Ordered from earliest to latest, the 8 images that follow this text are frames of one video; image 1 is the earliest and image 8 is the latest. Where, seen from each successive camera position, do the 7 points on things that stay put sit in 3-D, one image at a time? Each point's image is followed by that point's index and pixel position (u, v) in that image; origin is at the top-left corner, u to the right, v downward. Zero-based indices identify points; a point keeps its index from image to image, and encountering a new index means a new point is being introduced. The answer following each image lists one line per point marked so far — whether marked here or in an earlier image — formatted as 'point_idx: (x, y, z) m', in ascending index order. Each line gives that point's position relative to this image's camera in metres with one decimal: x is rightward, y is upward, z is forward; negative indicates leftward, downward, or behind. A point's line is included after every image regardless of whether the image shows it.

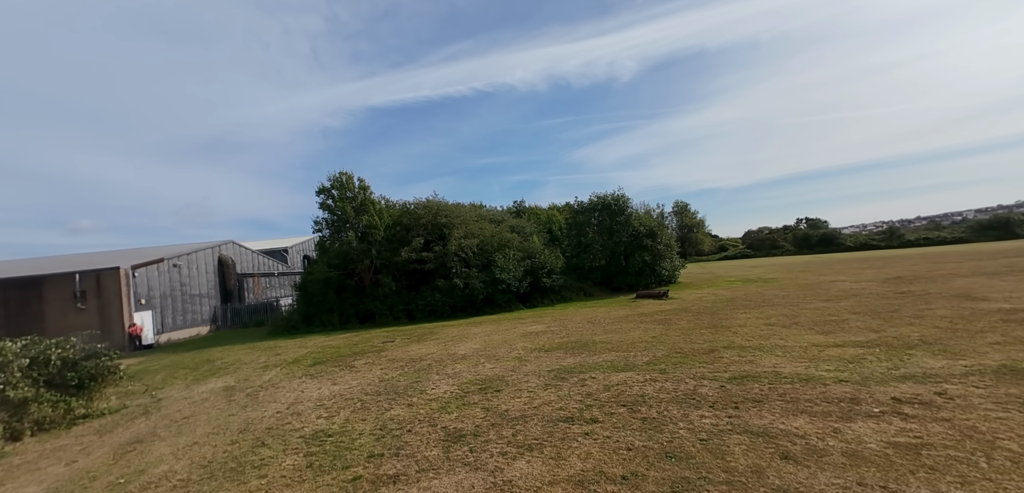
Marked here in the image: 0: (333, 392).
0: (-3.9, -3.2, +9.2) m
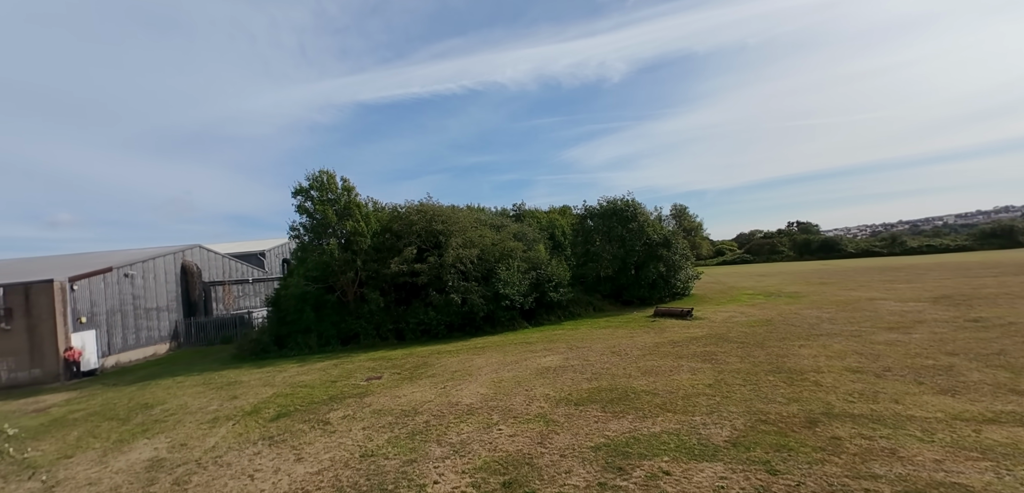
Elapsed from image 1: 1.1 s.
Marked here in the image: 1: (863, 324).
0: (-3.4, -3.7, +6.5) m
1: (+12.3, -2.7, +14.8) m
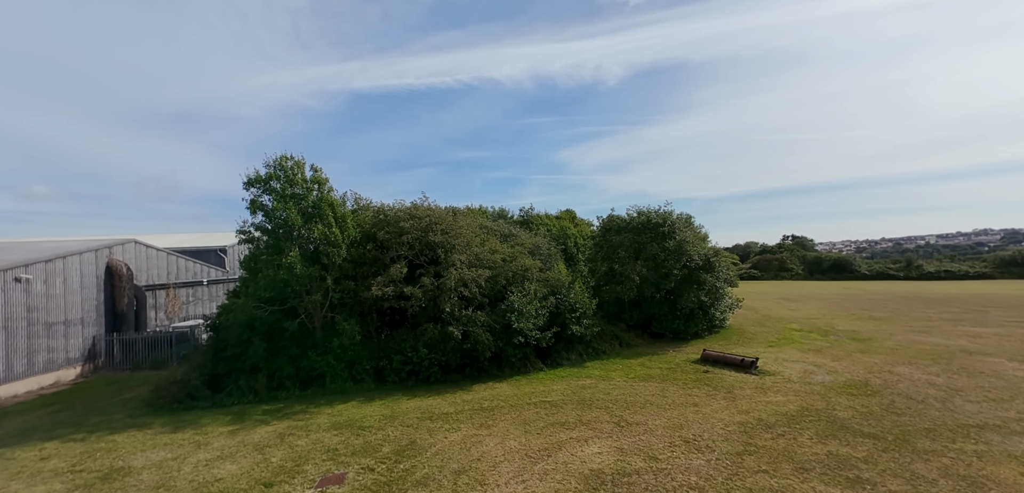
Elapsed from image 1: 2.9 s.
0: (-2.6, -4.3, +2.2) m
1: (+12.9, -4.1, +10.9) m
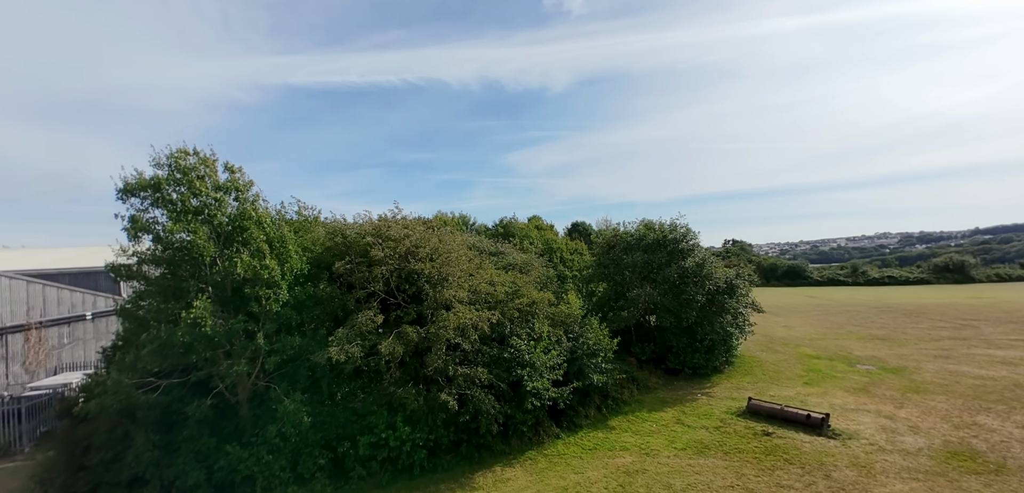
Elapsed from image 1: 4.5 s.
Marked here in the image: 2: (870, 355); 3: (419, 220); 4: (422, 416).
0: (-0.6, -5.1, -1.9) m
1: (+13.7, -4.9, +8.6) m
2: (+16.8, -5.1, +19.7) m
3: (-3.0, +0.8, +13.6) m
4: (-2.2, -4.2, +10.4) m
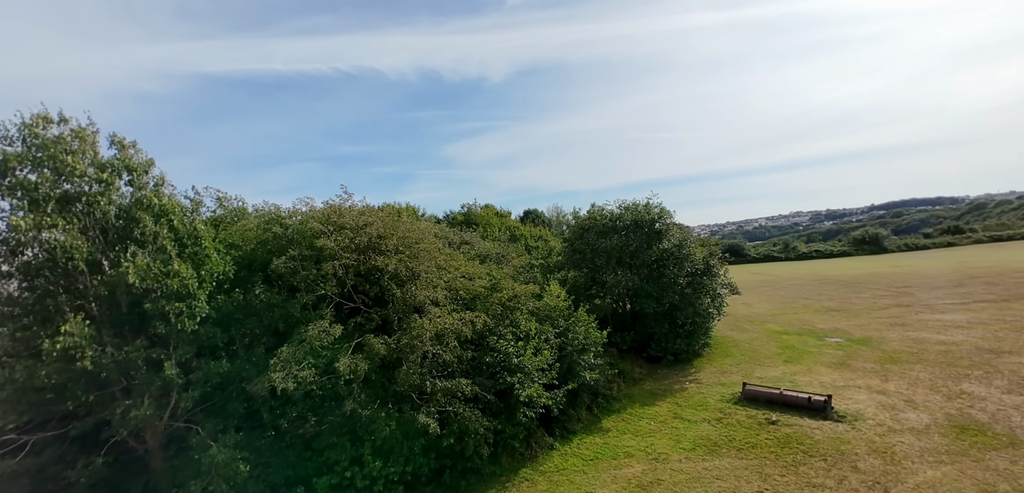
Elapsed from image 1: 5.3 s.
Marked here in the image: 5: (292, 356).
0: (+0.8, -5.0, -3.5) m
1: (+13.7, -4.0, +8.7) m
2: (+15.3, -3.9, +20.1) m
3: (-3.7, +1.1, +11.4) m
4: (-2.3, -4.0, +8.5) m
5: (-4.0, -2.0, +7.6) m
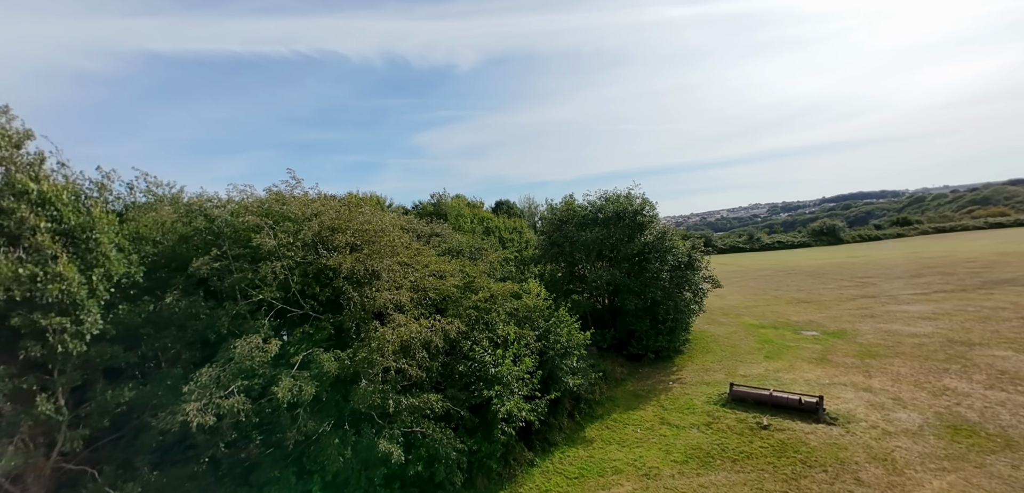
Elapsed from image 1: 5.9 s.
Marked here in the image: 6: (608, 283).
0: (+1.3, -5.2, -4.5) m
1: (+13.2, -3.9, +8.6) m
2: (+14.1, -3.5, +20.1) m
3: (-4.3, +1.2, +9.9) m
4: (-2.7, -3.9, +7.2) m
5: (-4.3, -1.9, +6.1) m
6: (+3.4, -1.3, +15.1) m
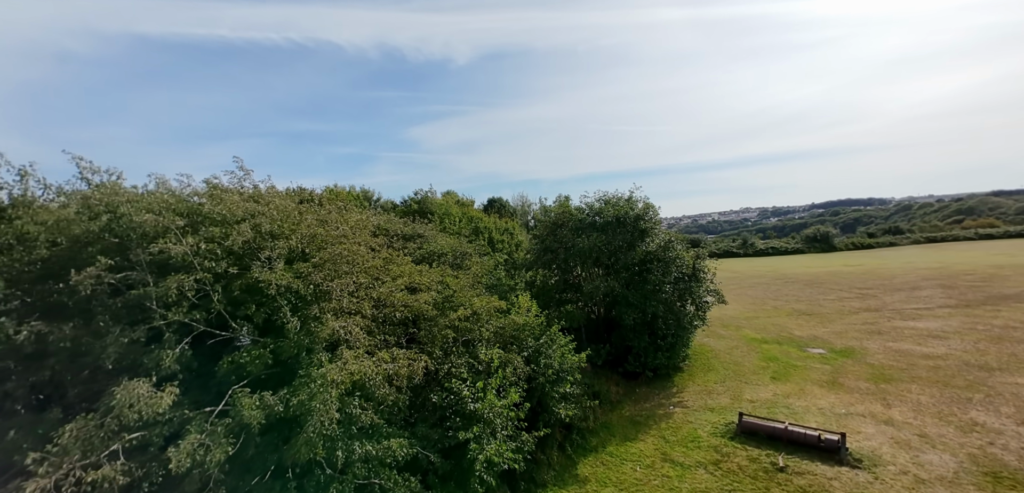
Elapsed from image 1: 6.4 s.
0: (+1.2, -5.6, -5.9) m
1: (+12.9, -4.4, +7.5) m
2: (+13.5, -4.0, +19.0) m
3: (-4.5, +1.1, +8.4) m
4: (-3.0, -4.1, +5.8) m
5: (-4.5, -2.0, +4.6) m
6: (+3.0, -1.6, +13.7) m
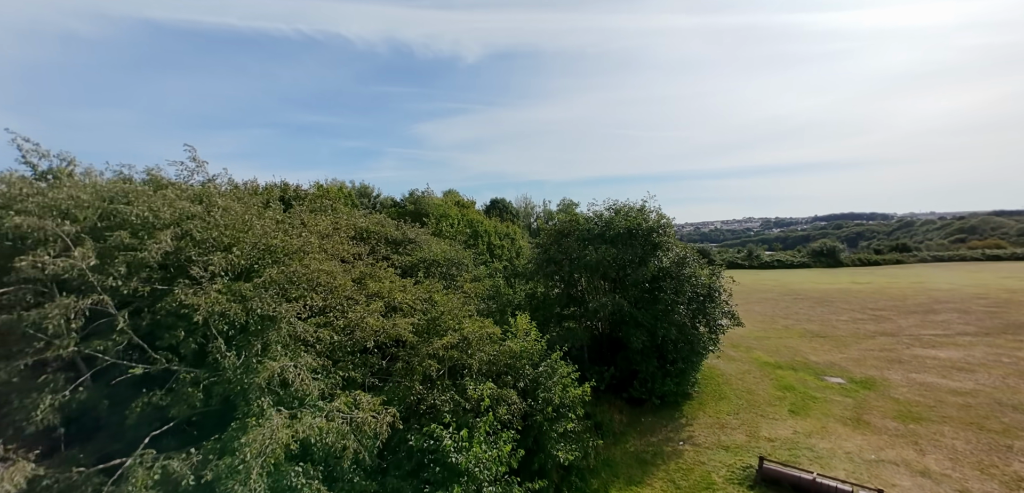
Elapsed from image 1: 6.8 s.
0: (+1.0, -5.9, -7.0) m
1: (+12.7, -5.2, +6.3) m
2: (+13.3, -4.8, +17.8) m
3: (-4.5, +1.0, +7.2) m
4: (-3.2, -4.3, +4.6) m
5: (-4.6, -2.2, +3.5) m
6: (+2.9, -2.0, +12.6) m
